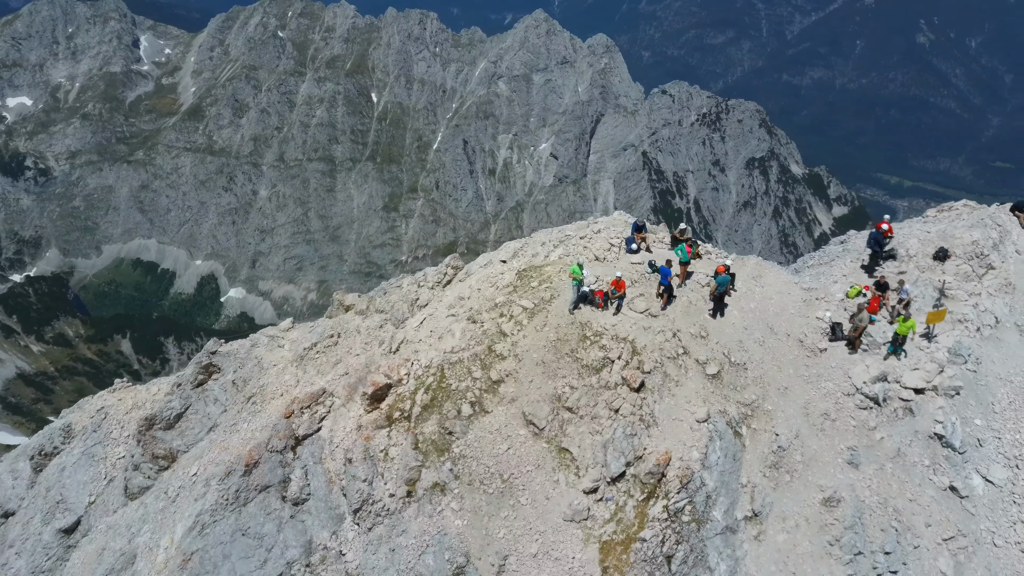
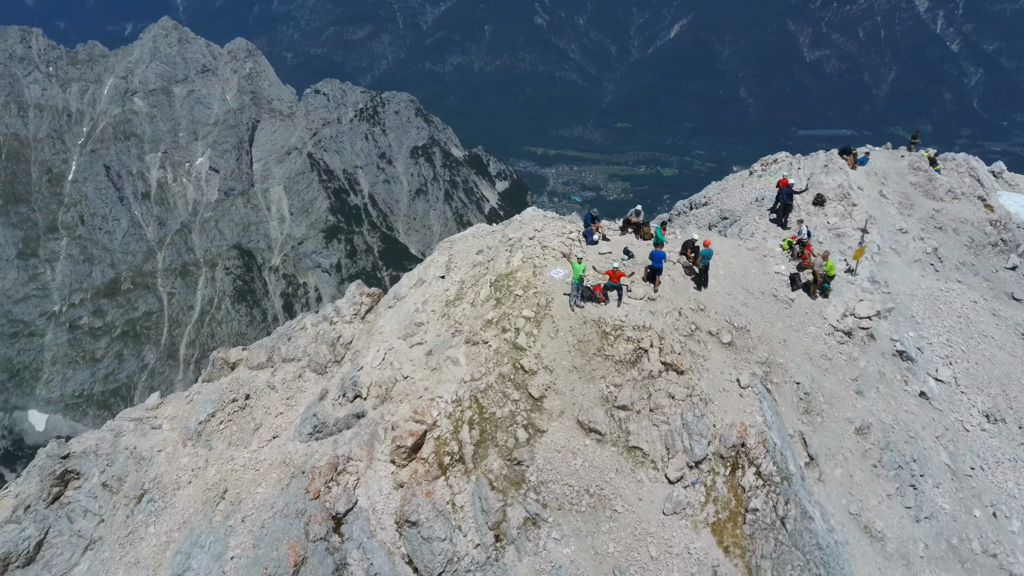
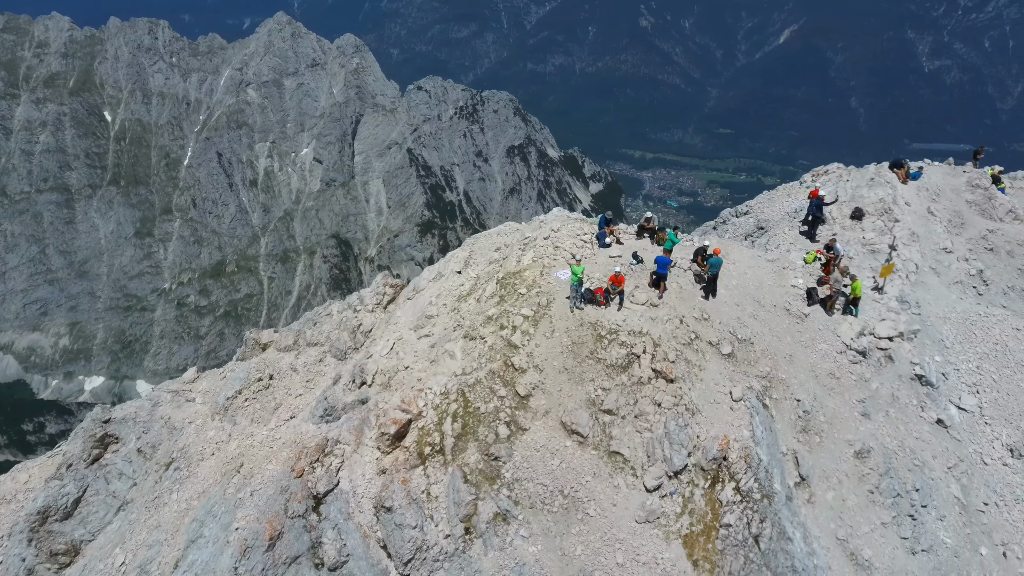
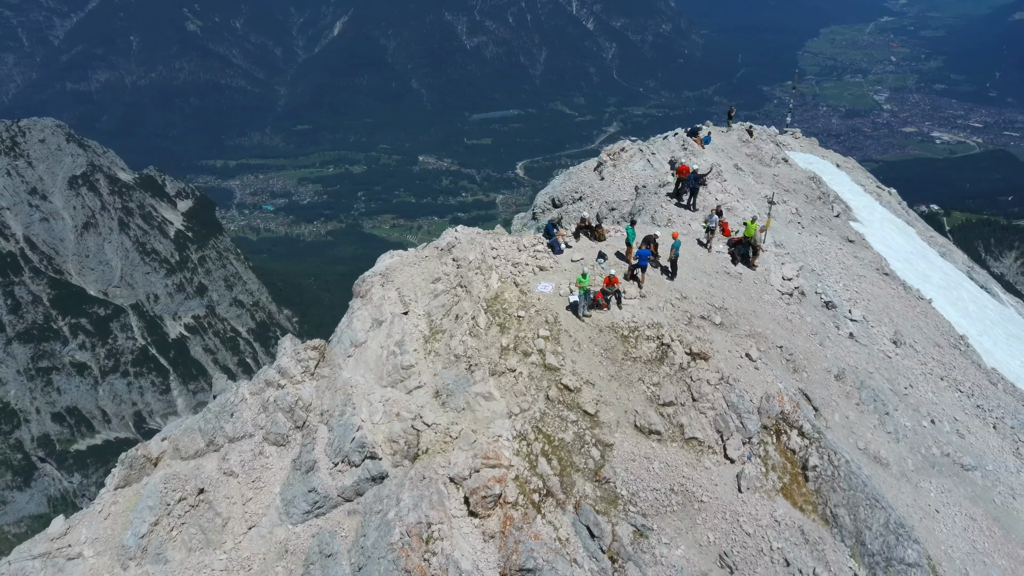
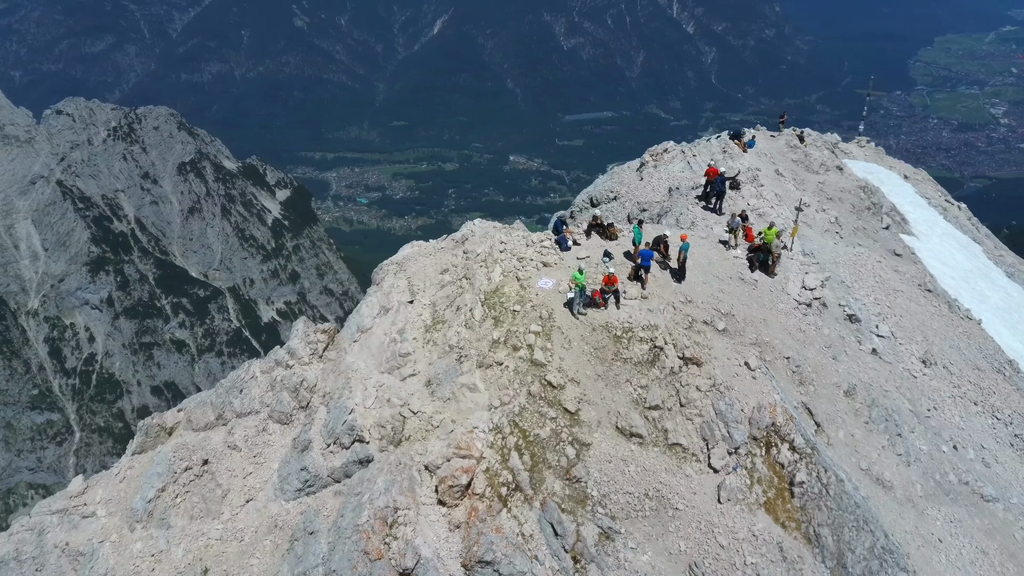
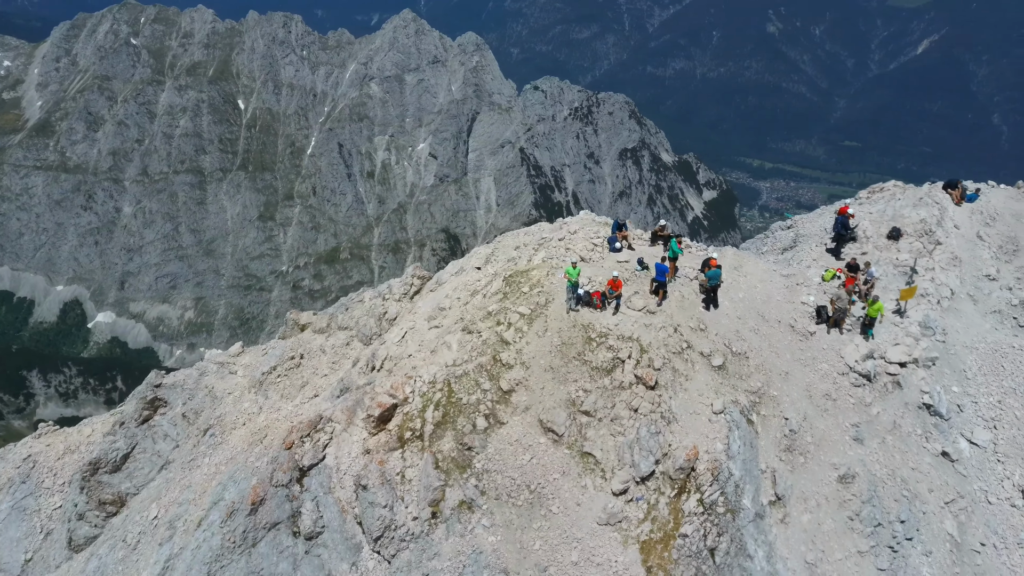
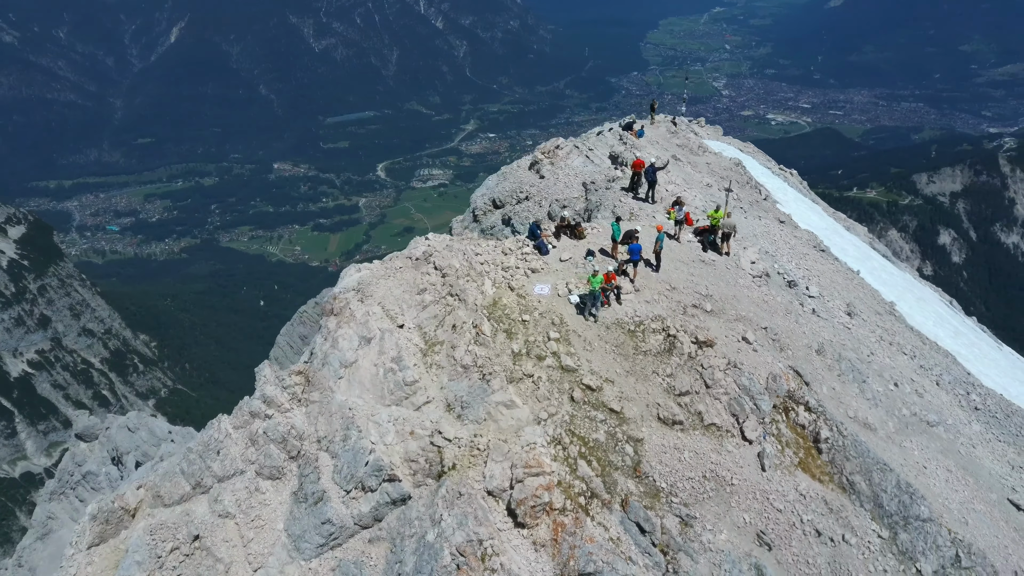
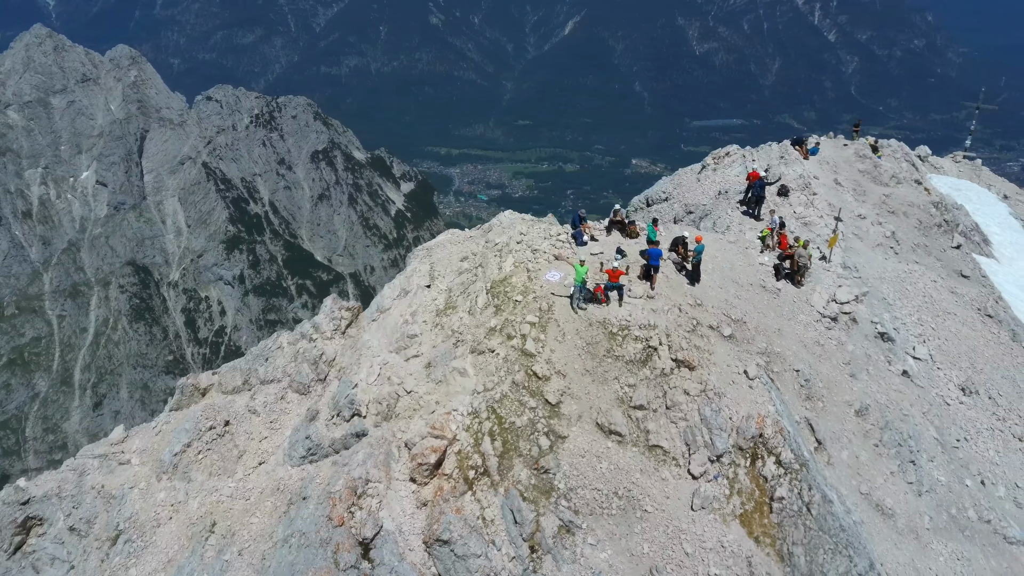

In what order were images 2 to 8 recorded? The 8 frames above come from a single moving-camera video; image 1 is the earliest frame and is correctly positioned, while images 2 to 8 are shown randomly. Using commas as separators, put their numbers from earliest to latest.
6, 3, 2, 8, 5, 4, 7
